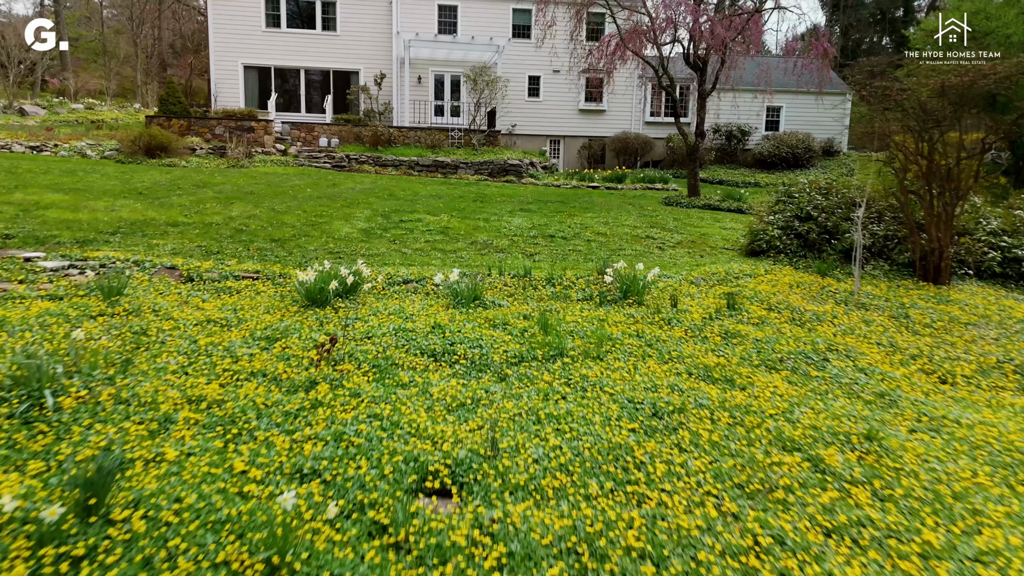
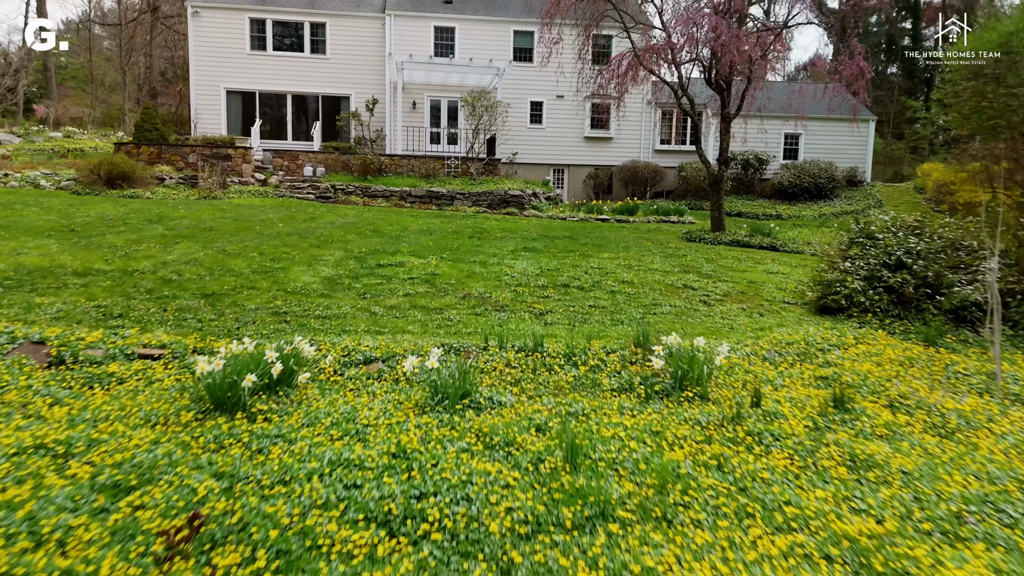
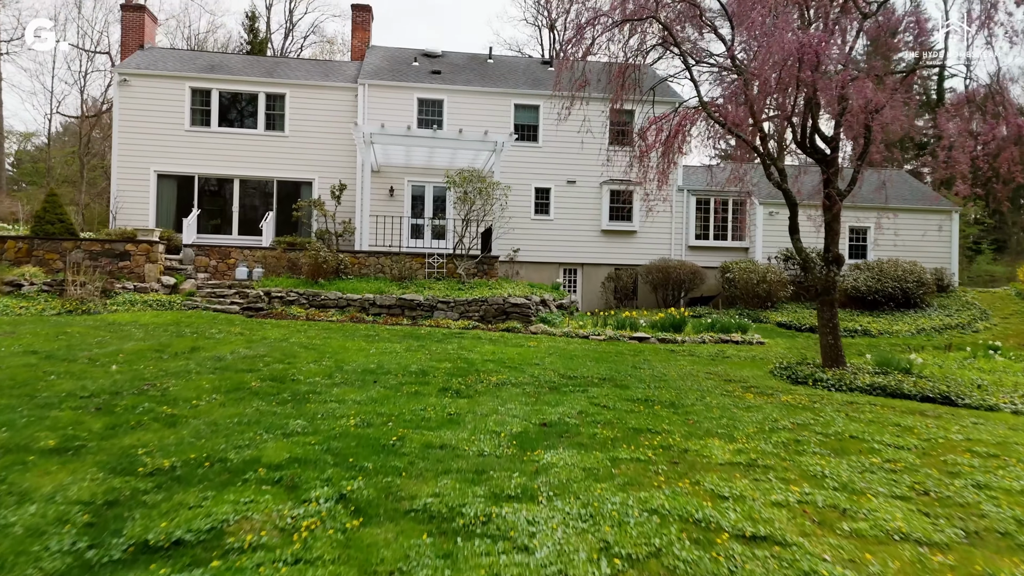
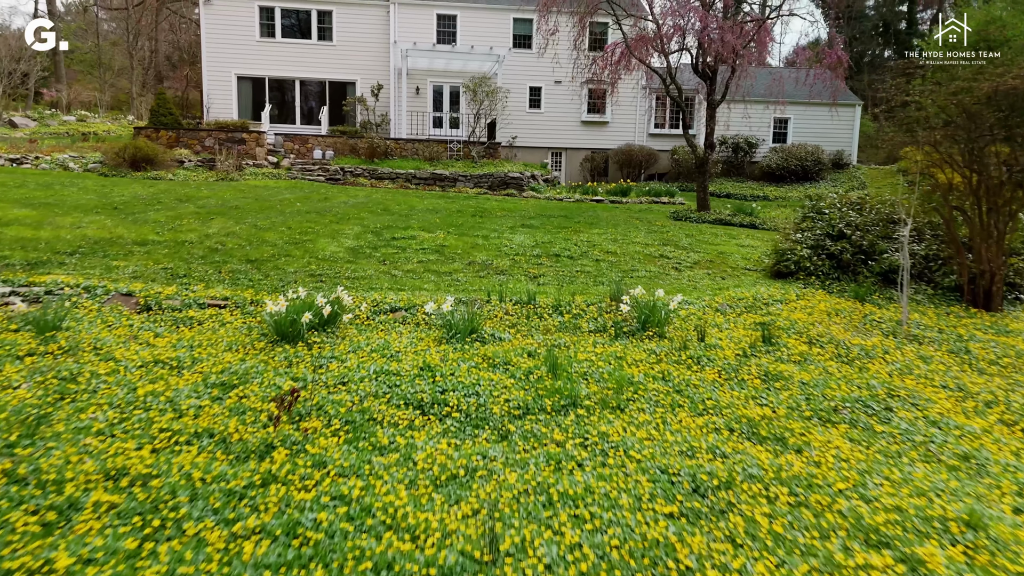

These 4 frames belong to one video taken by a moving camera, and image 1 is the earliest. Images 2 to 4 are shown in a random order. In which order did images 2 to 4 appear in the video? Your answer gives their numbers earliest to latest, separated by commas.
4, 2, 3
